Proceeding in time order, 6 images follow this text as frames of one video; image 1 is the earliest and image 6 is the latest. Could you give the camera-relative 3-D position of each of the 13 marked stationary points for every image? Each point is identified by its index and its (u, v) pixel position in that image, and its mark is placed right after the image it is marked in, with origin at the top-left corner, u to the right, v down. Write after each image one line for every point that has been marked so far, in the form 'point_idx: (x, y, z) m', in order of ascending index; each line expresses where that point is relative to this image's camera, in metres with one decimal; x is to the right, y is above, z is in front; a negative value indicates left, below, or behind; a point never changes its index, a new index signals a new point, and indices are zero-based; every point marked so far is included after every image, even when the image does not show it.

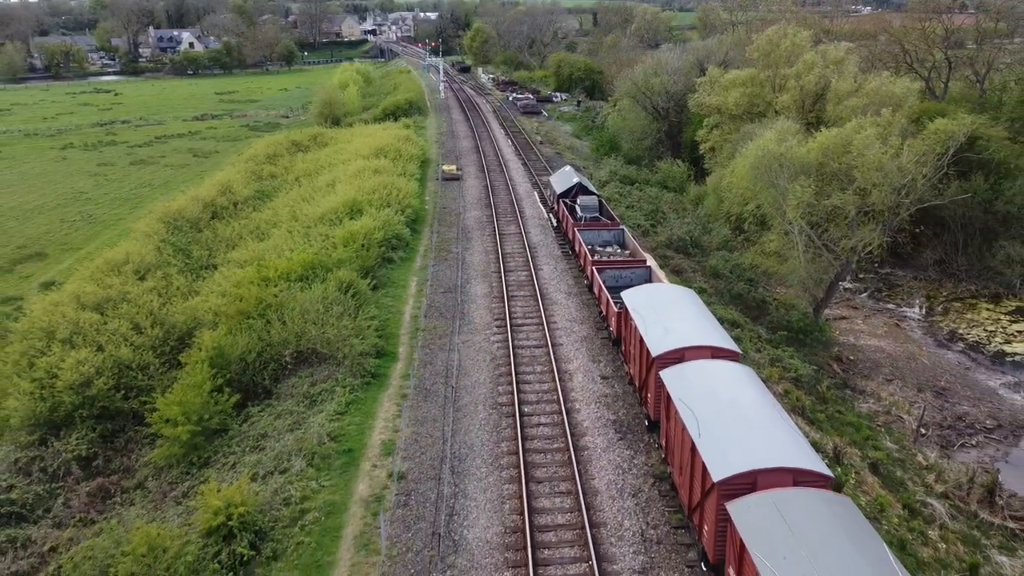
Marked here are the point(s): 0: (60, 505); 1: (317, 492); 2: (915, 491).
0: (-12.0, -5.8, +19.3) m
1: (-4.5, -4.7, +16.8) m
2: (+10.9, -5.5, +19.6) m
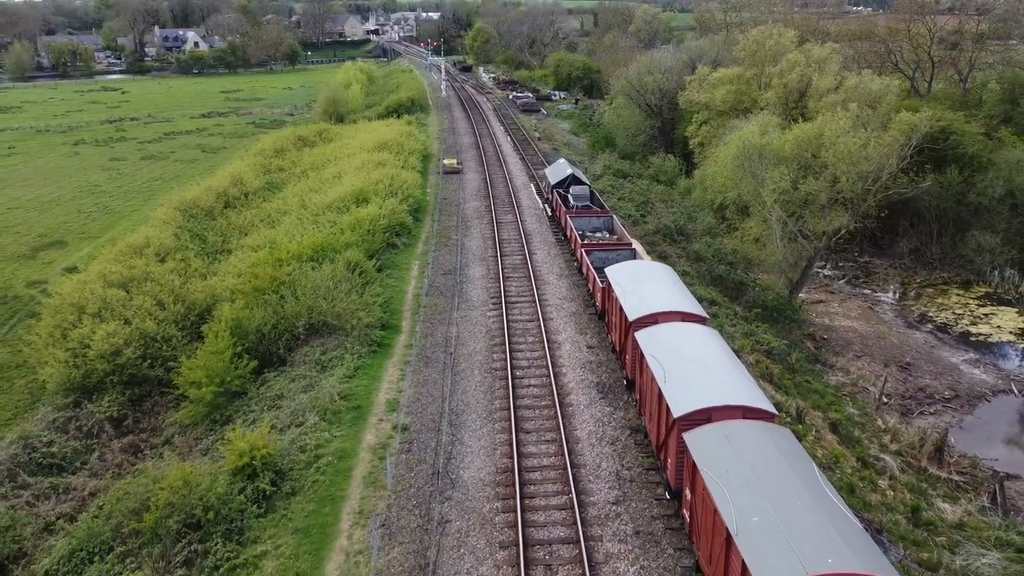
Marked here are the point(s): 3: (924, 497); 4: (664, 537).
0: (-12.2, -5.0, +21.4) m
1: (-4.7, -4.0, +18.8) m
2: (+10.7, -4.8, +21.6) m
3: (+11.2, -5.7, +19.8) m
4: (+3.2, -5.2, +15.1) m
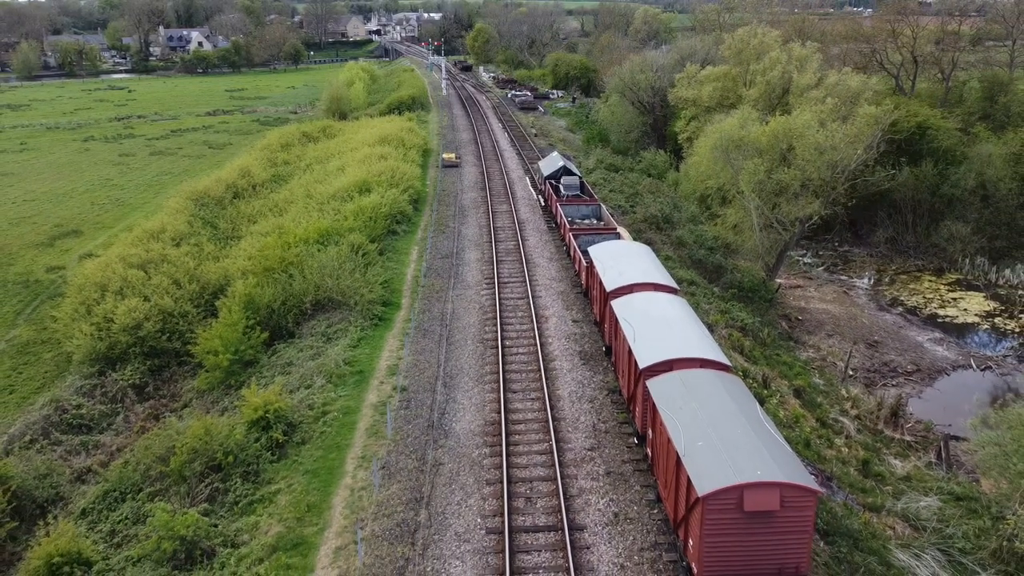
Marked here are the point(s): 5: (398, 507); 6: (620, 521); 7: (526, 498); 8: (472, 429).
0: (-12.6, -4.2, +23.4) m
1: (-5.1, -3.2, +20.8) m
2: (+10.3, -4.0, +23.6) m
3: (+10.9, -4.9, +21.7) m
4: (+2.8, -4.4, +17.1) m
5: (-2.5, -4.9, +16.3) m
6: (+2.3, -5.0, +15.6) m
7: (+0.3, -4.7, +16.3) m
8: (-1.0, -3.7, +19.1) m
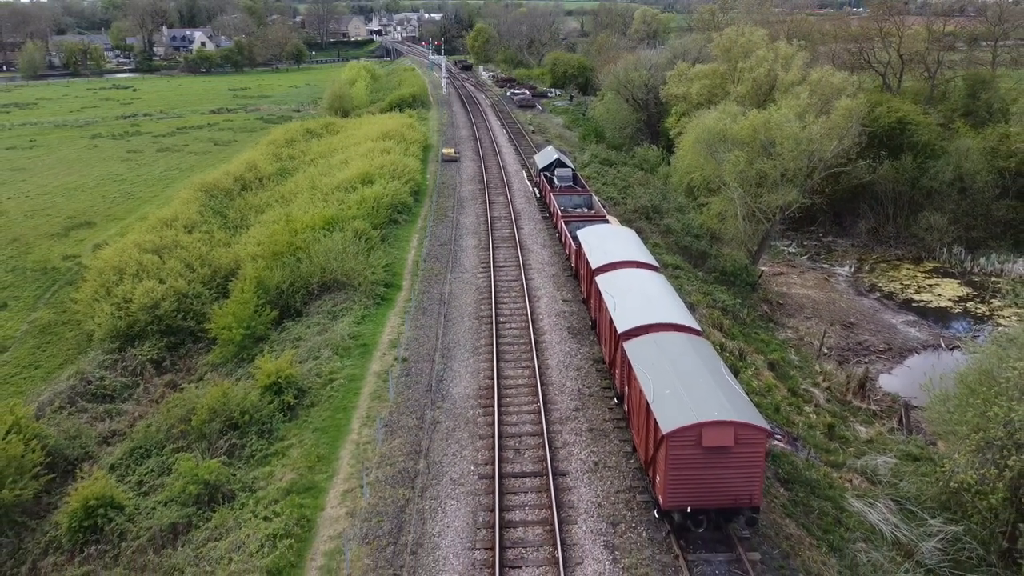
0: (-12.8, -3.5, +25.1) m
1: (-5.3, -2.5, +22.5) m
2: (+10.1, -3.3, +25.3) m
3: (+10.7, -4.3, +23.4) m
4: (+2.6, -3.7, +18.8) m
5: (-2.8, -4.2, +18.0) m
6: (+2.1, -4.3, +17.3) m
7: (+0.1, -4.0, +18.1) m
8: (-1.3, -3.0, +20.8) m
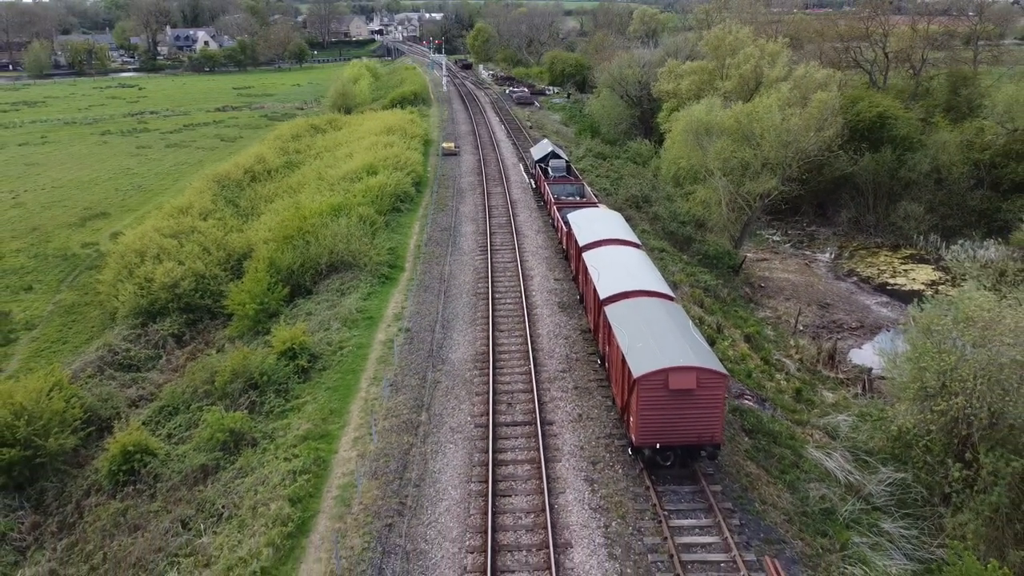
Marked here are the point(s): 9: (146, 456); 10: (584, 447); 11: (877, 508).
0: (-13.0, -2.7, +27.1) m
1: (-5.5, -1.7, +24.6) m
2: (+9.9, -2.5, +27.3) m
3: (+10.5, -3.4, +25.5) m
4: (+2.4, -2.9, +20.8) m
5: (-3.0, -3.4, +20.1) m
6: (+1.9, -3.5, +19.3) m
7: (-0.1, -3.2, +20.1) m
8: (-1.5, -2.2, +22.9) m
9: (-9.8, -4.5, +19.4) m
10: (+1.8, -4.0, +18.1) m
11: (+9.1, -5.5, +18.1) m
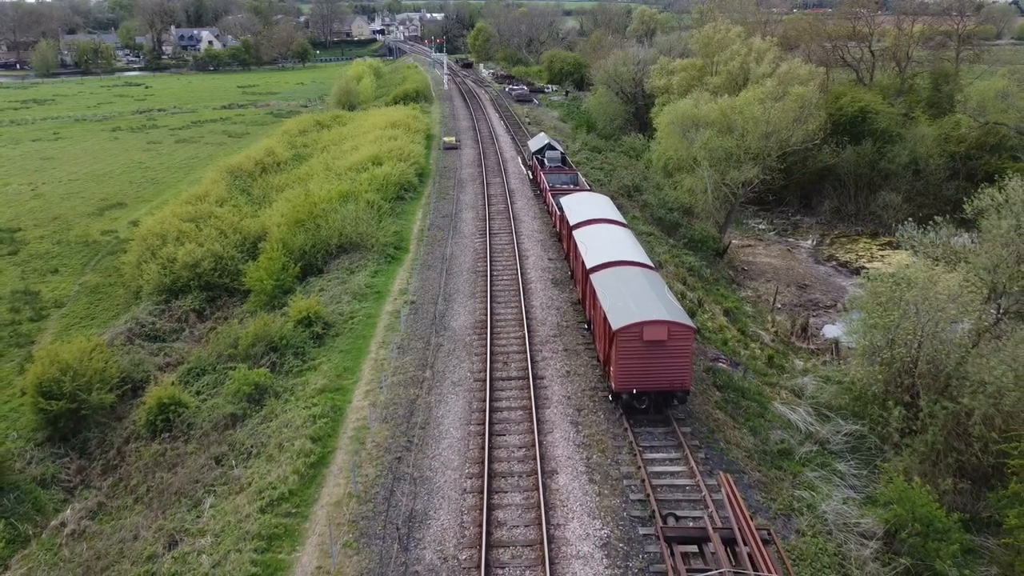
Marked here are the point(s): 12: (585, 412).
0: (-13.1, -1.8, +29.4) m
1: (-5.6, -0.8, +26.8) m
2: (+9.8, -1.6, +29.5) m
3: (+10.3, -2.5, +27.7) m
4: (+2.3, -2.0, +23.1) m
5: (-3.1, -2.5, +22.3) m
6: (+1.7, -2.6, +21.6) m
7: (-0.3, -2.3, +22.4) m
8: (-1.6, -1.3, +25.1) m
9: (-9.9, -3.6, +21.7) m
10: (+1.7, -3.1, +20.3) m
11: (+9.0, -4.6, +20.4) m
12: (+2.0, -3.4, +19.7) m
